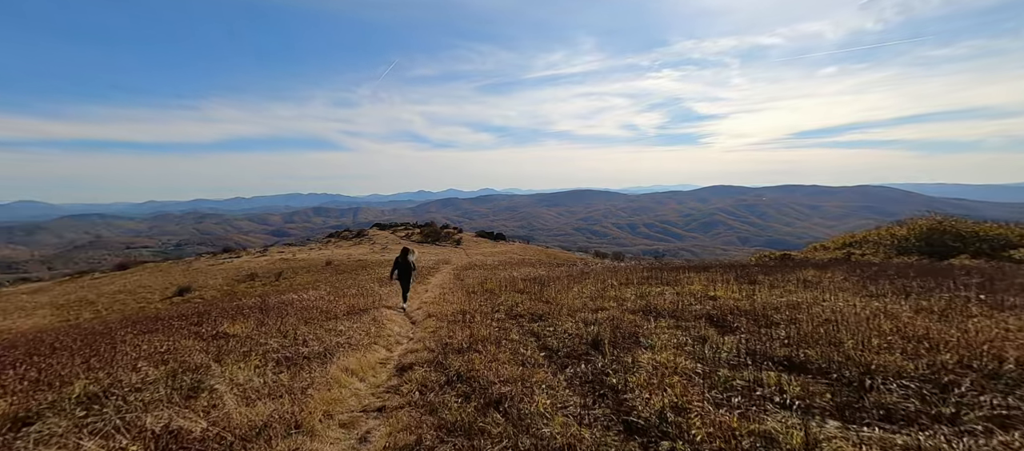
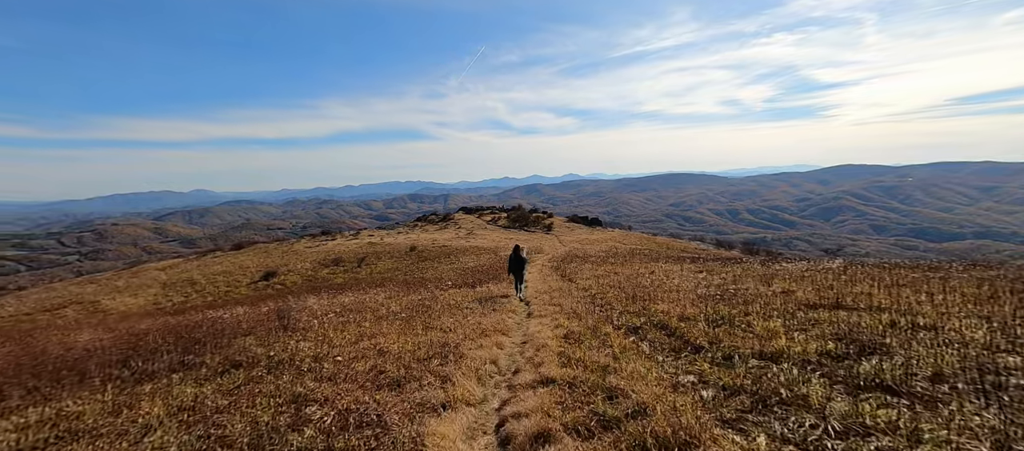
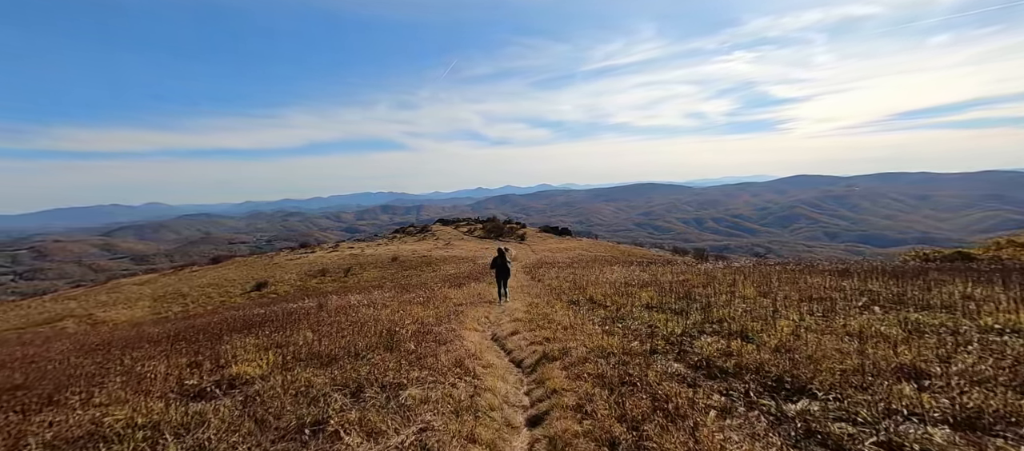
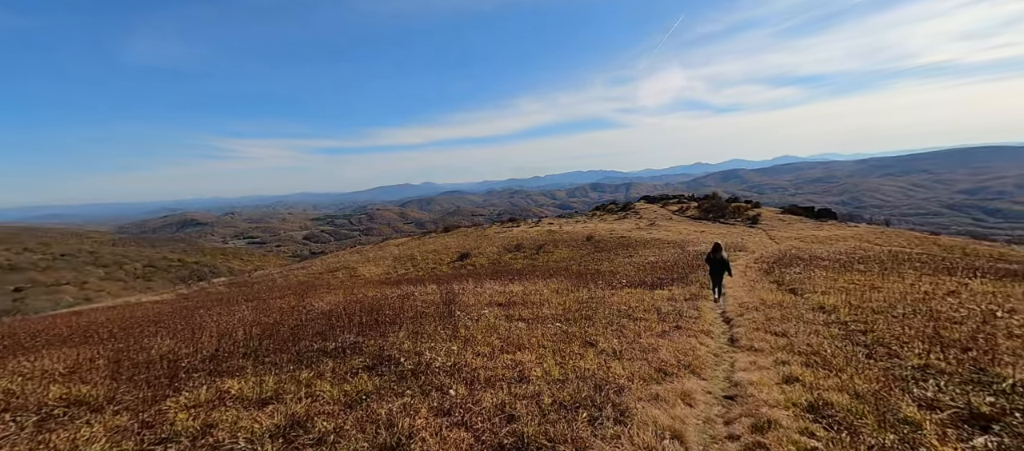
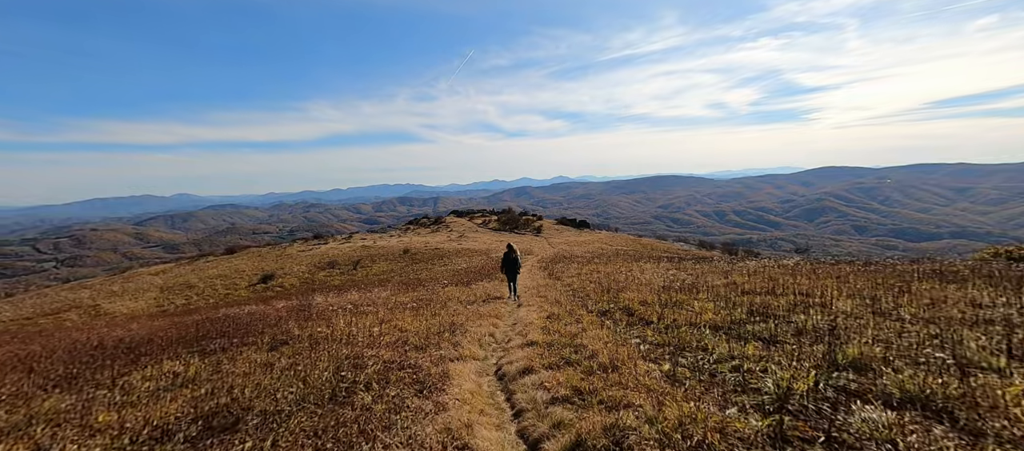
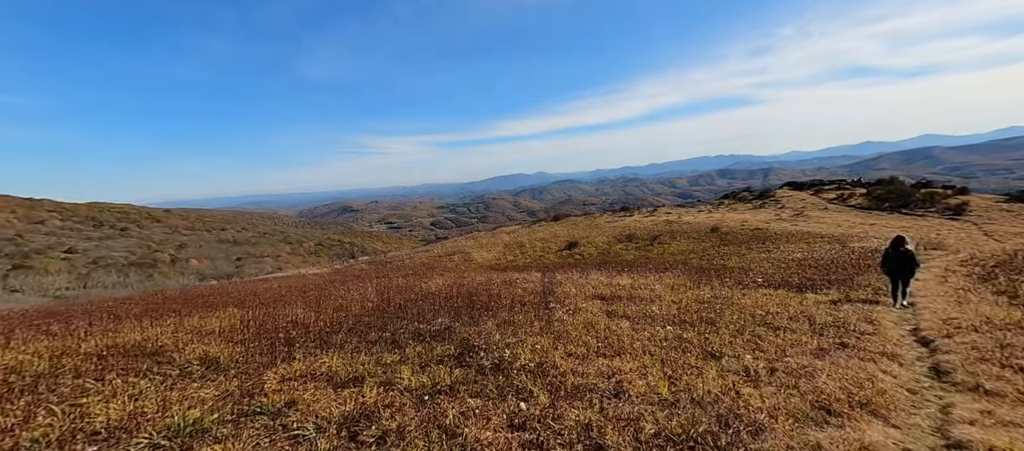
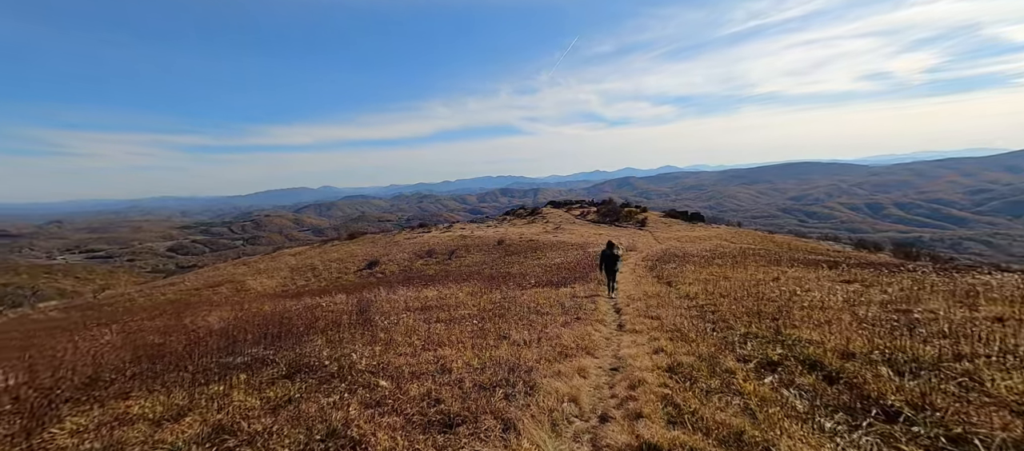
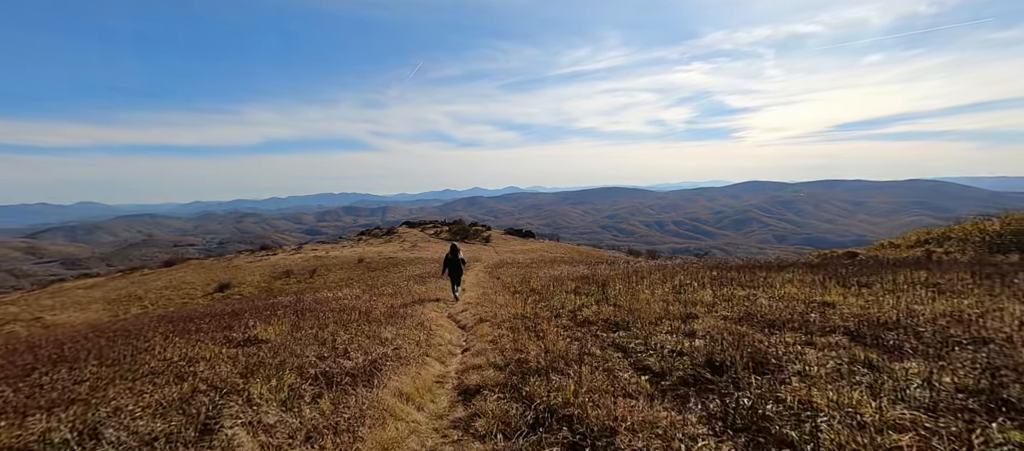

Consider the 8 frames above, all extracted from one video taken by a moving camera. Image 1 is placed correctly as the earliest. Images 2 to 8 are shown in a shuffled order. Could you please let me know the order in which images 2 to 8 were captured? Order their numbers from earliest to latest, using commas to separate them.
8, 3, 5, 2, 7, 4, 6
